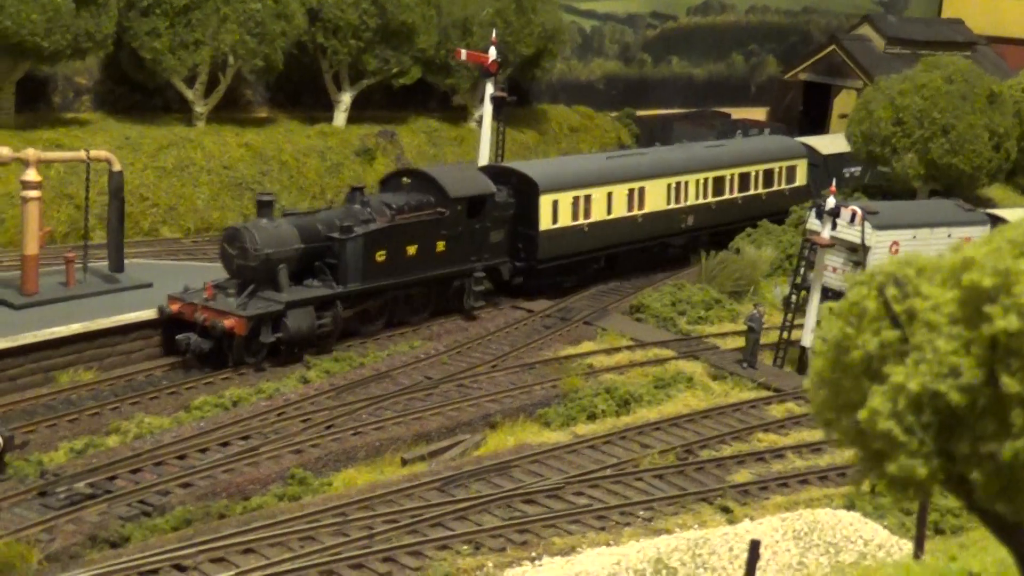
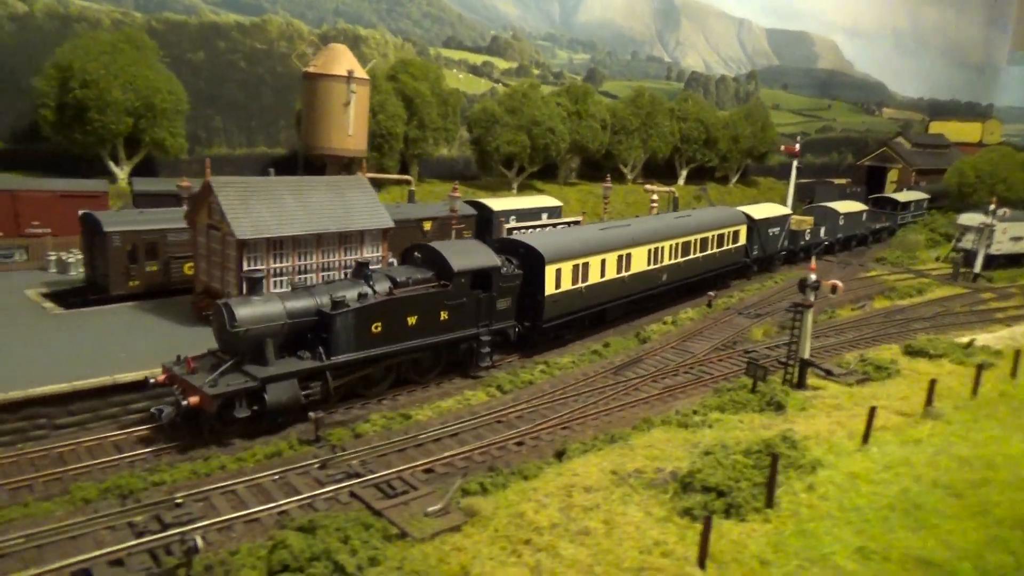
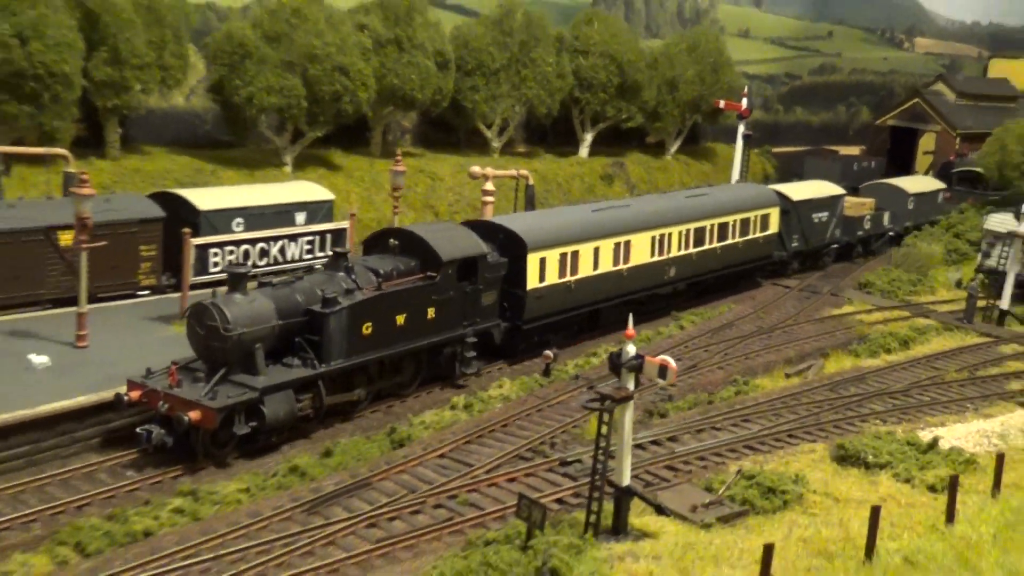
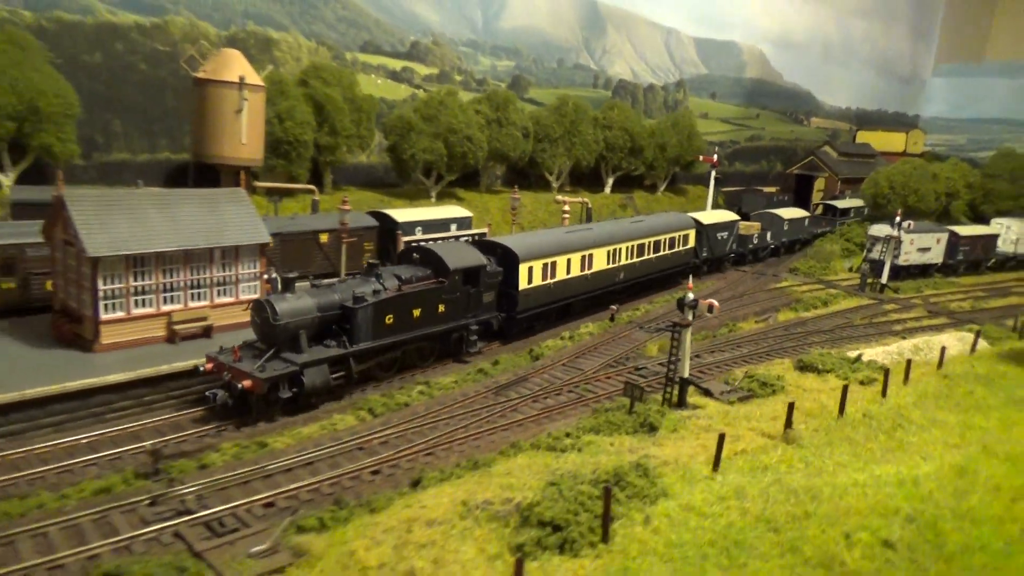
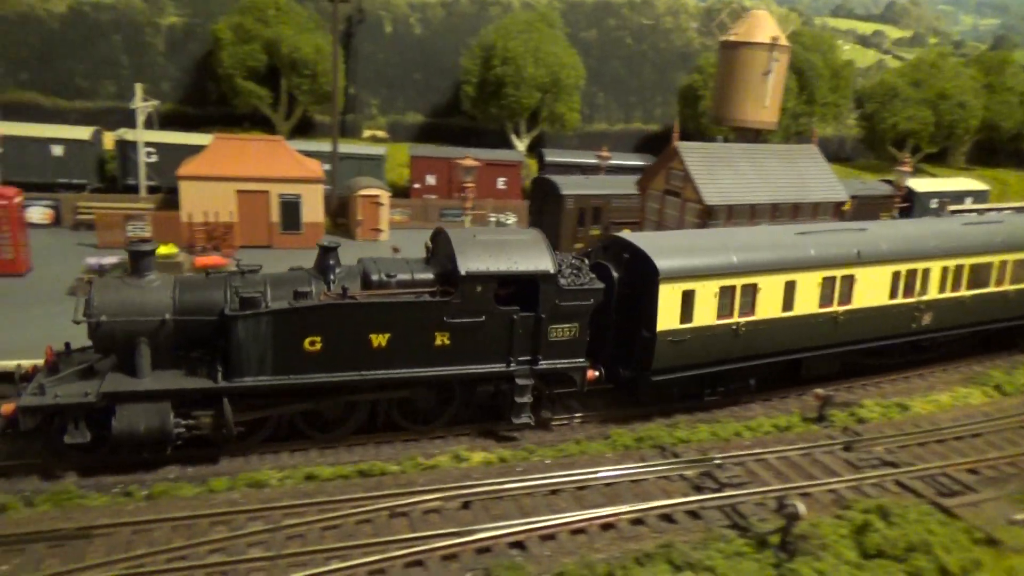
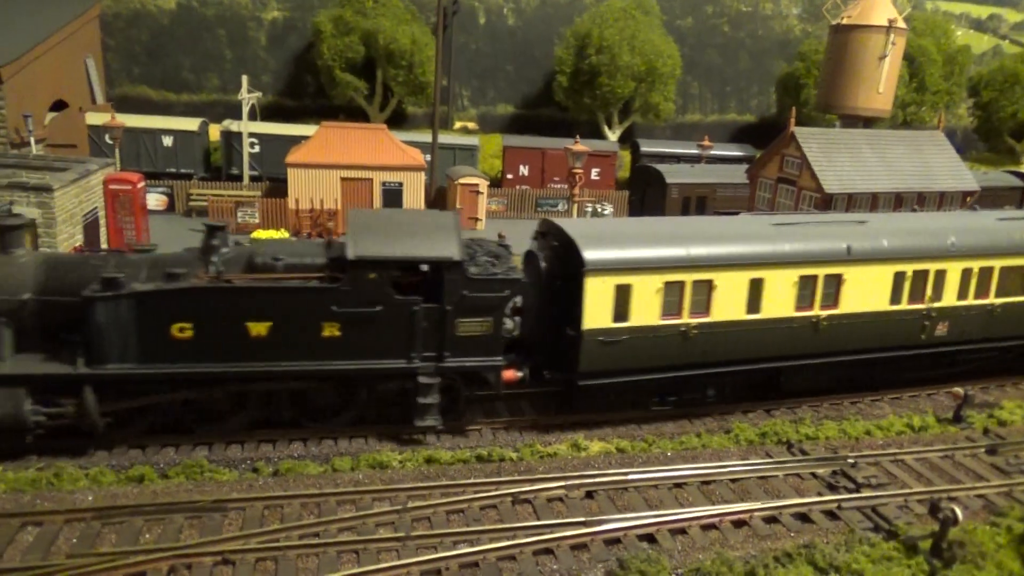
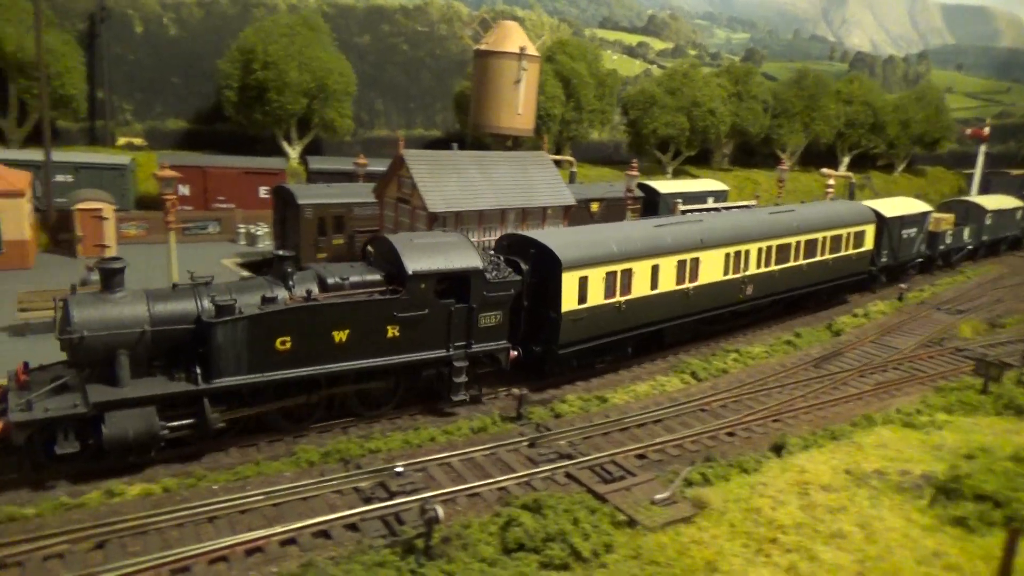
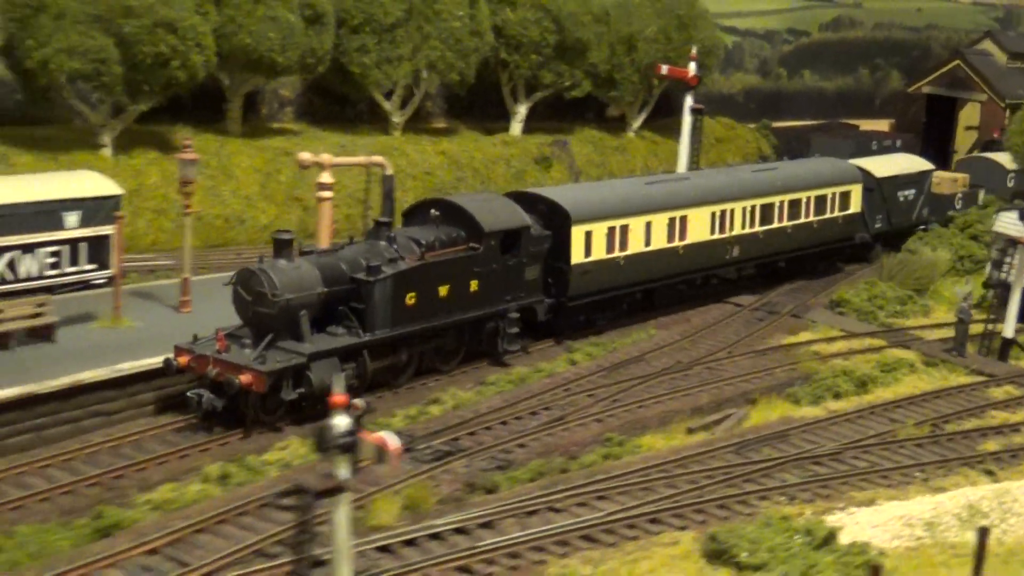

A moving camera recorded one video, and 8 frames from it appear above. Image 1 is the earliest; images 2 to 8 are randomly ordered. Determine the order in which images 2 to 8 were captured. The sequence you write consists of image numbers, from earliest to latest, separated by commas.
8, 3, 4, 2, 7, 5, 6
